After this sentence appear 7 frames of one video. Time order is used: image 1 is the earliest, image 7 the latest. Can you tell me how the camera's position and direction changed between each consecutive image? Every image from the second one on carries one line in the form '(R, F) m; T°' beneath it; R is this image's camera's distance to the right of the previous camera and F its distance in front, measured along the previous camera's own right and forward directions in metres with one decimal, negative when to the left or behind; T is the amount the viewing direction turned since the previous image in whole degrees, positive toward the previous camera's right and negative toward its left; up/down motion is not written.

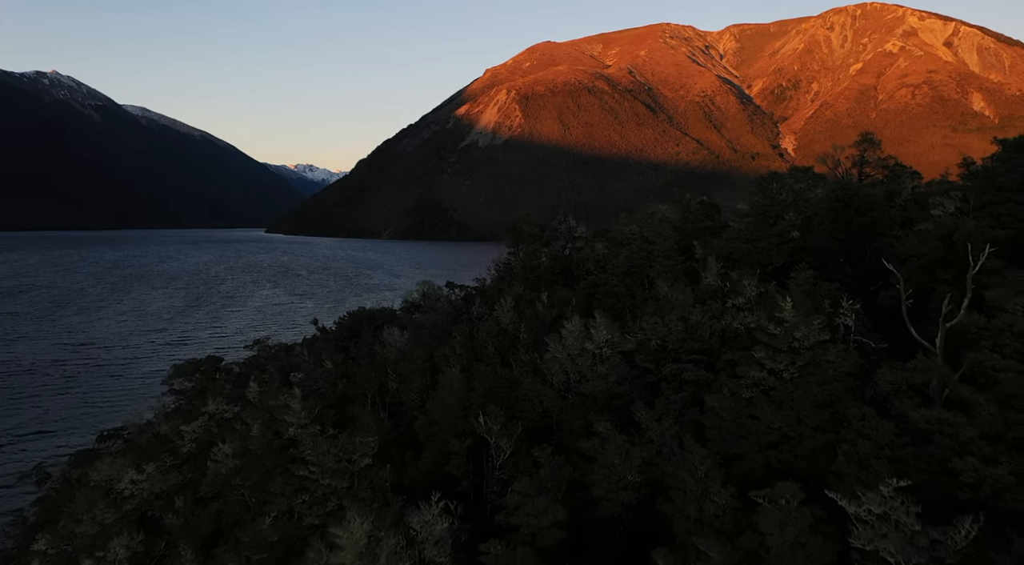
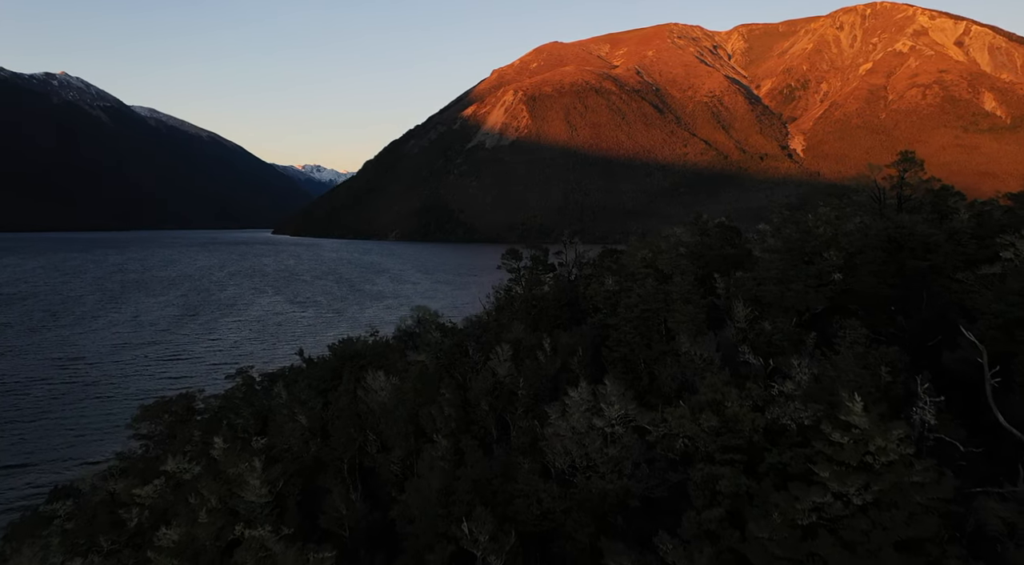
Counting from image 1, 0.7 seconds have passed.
(+0.1, +1.6) m; -1°
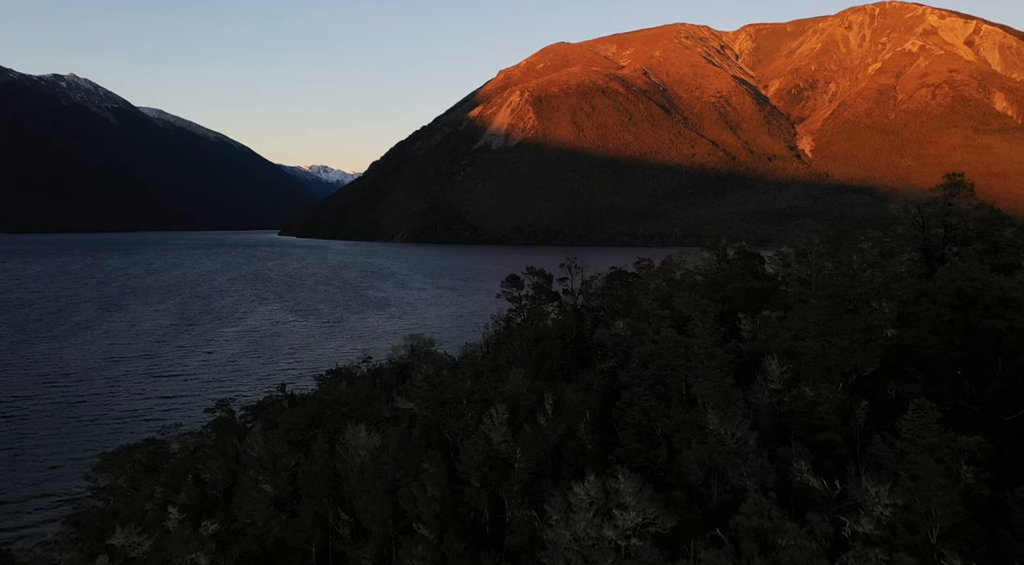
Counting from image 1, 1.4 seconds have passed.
(+0.1, +1.6) m; 0°
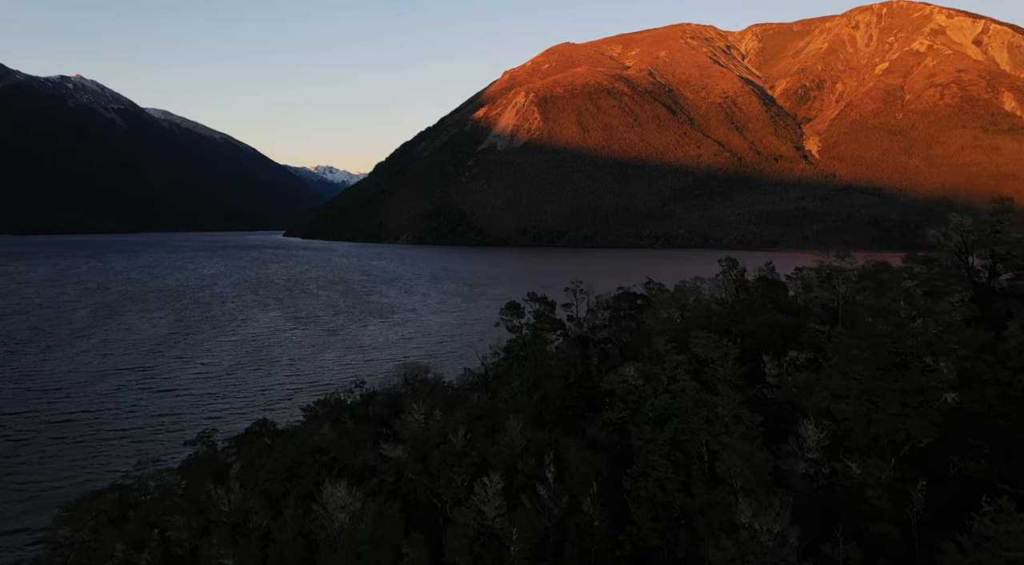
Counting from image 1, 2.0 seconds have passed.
(+0.1, +1.3) m; 0°
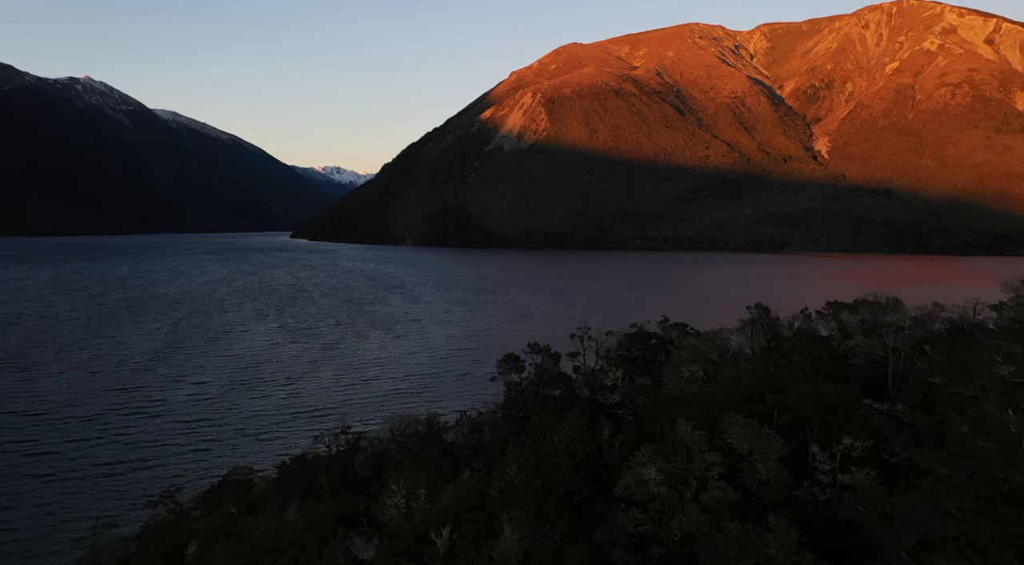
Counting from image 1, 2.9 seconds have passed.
(+0.2, +2.0) m; -1°
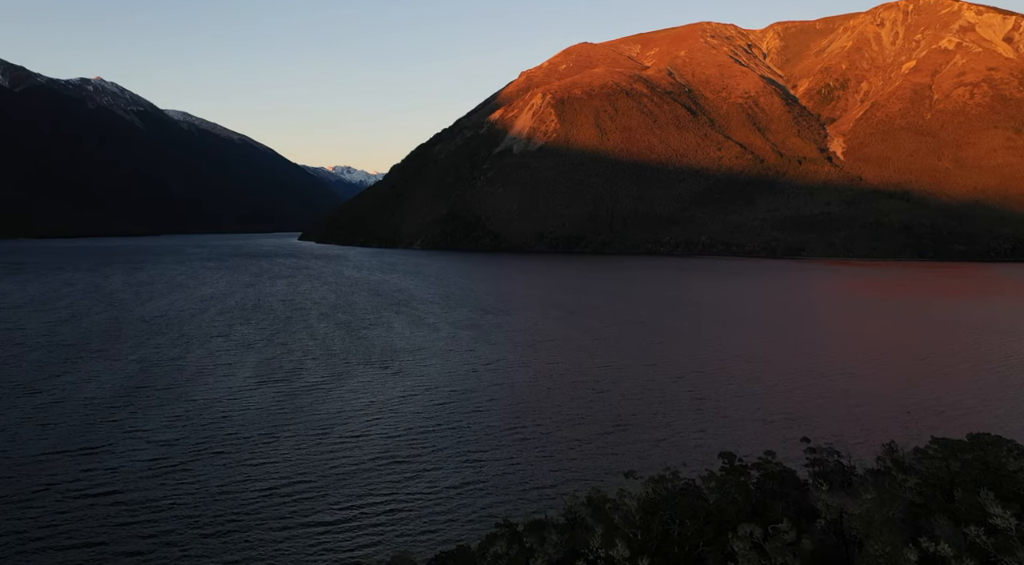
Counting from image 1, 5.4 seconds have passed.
(+0.3, +5.1) m; -1°
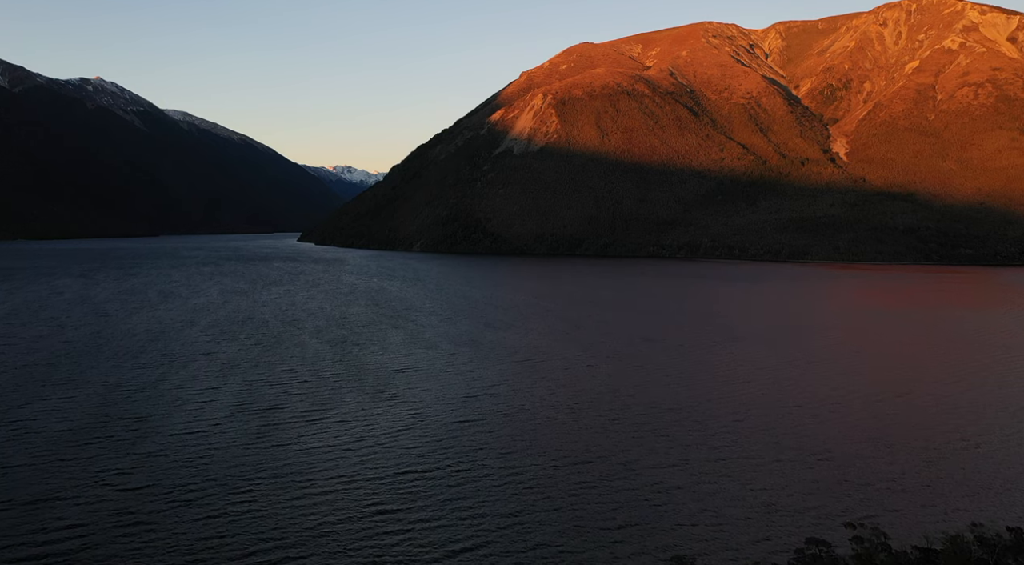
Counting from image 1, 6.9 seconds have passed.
(0.0, +3.1) m; 0°
